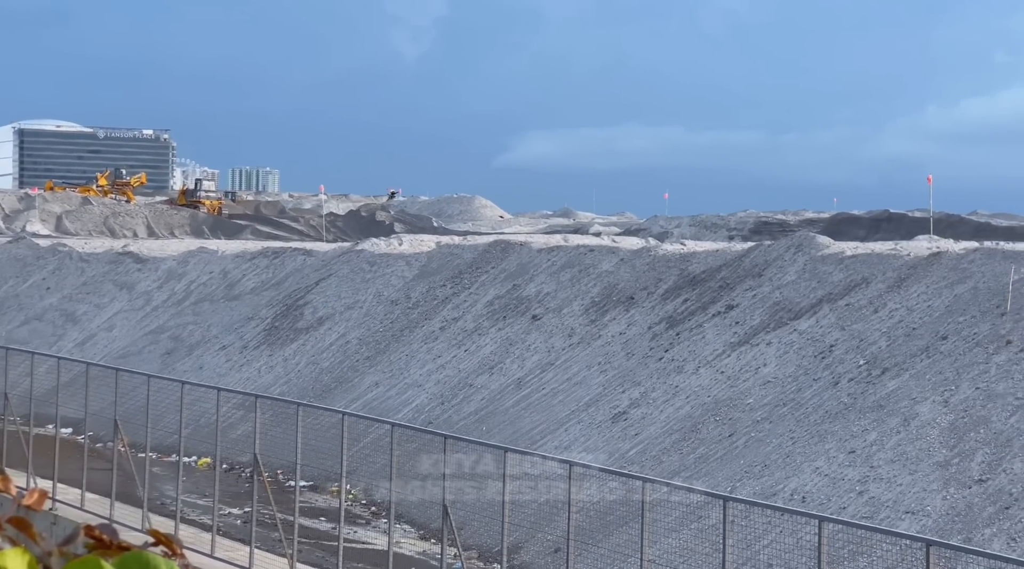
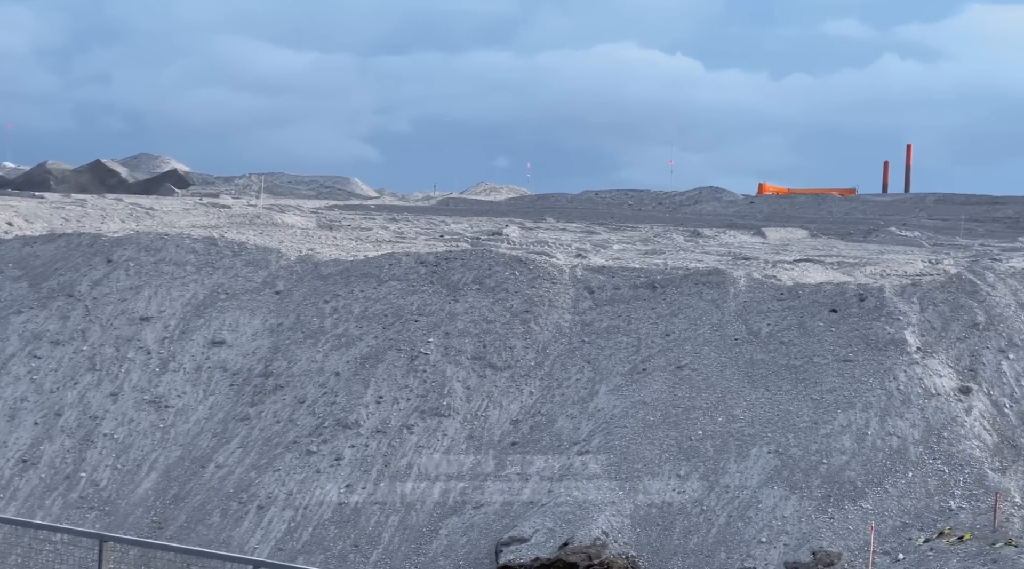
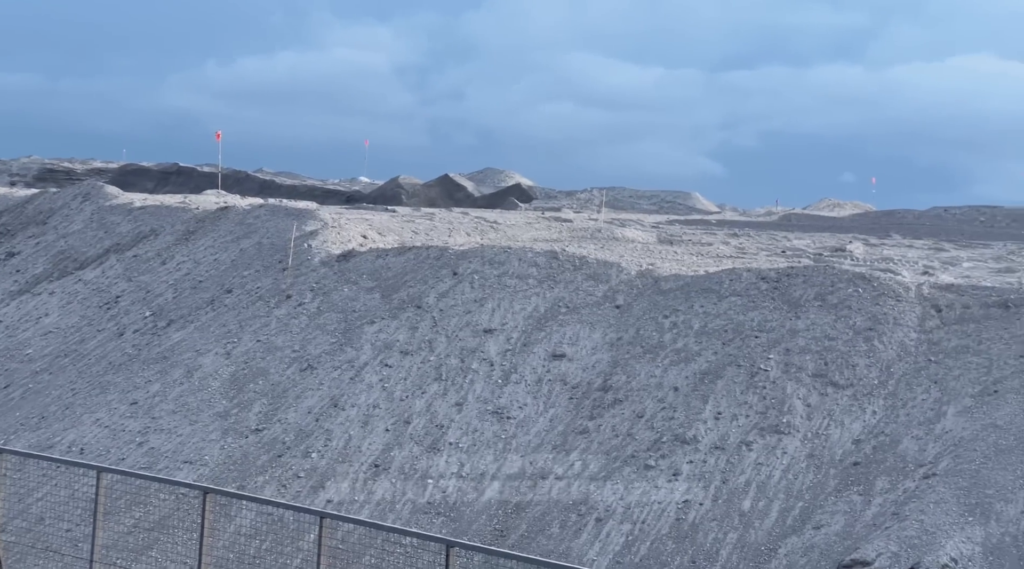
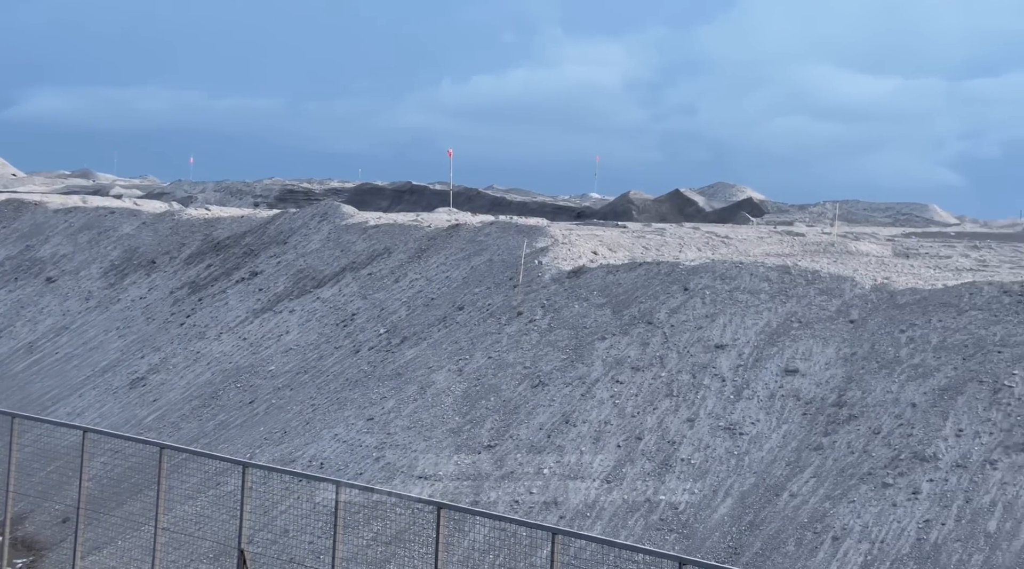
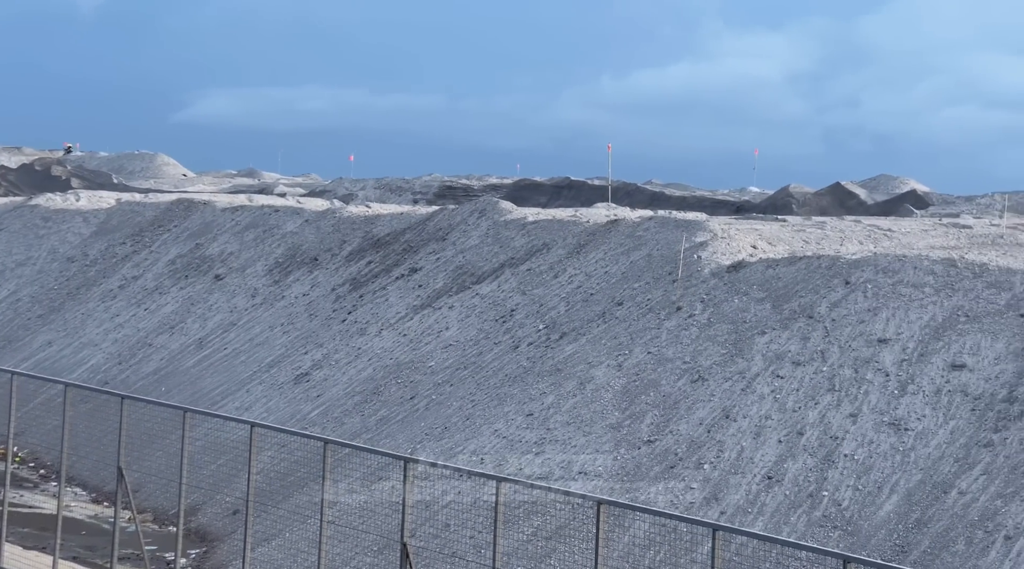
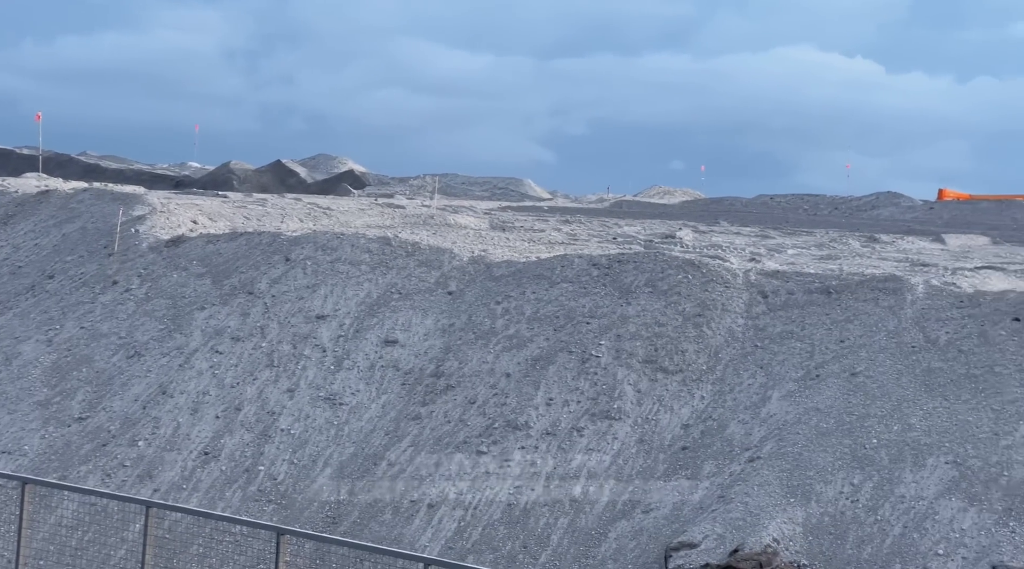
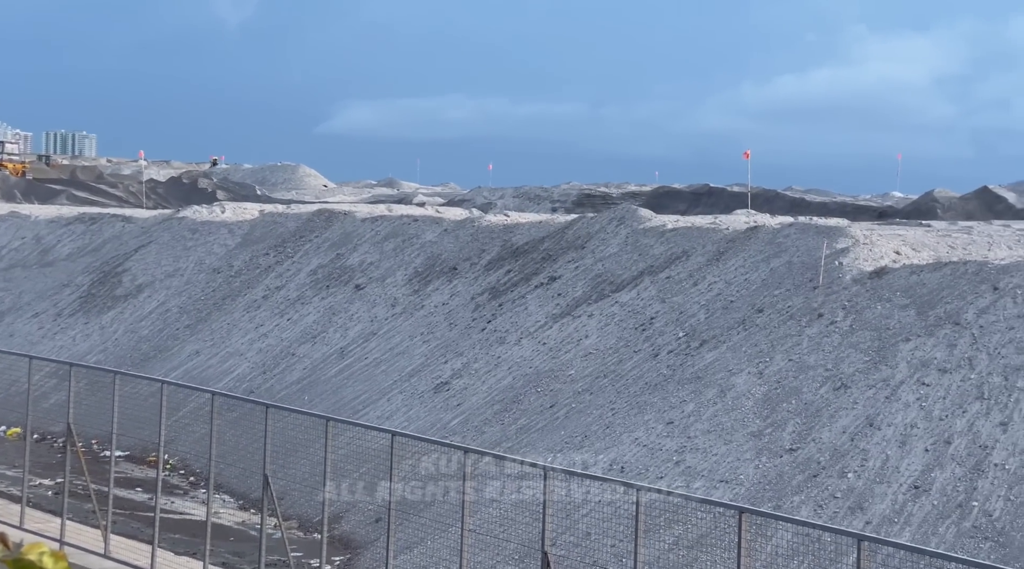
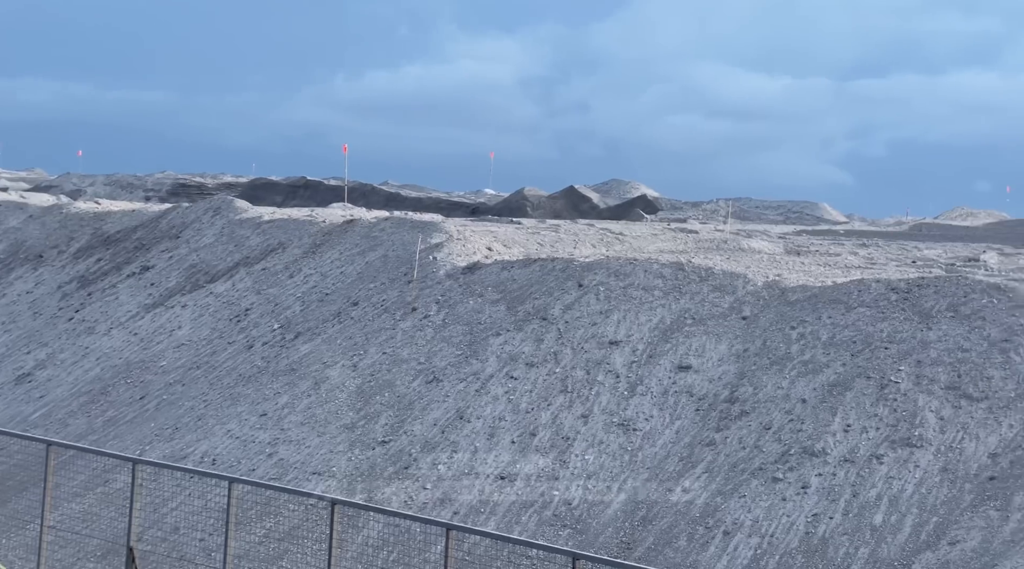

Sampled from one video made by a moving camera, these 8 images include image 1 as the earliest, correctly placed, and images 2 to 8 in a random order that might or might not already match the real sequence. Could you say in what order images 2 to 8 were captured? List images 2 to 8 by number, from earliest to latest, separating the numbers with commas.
7, 5, 4, 8, 3, 6, 2
